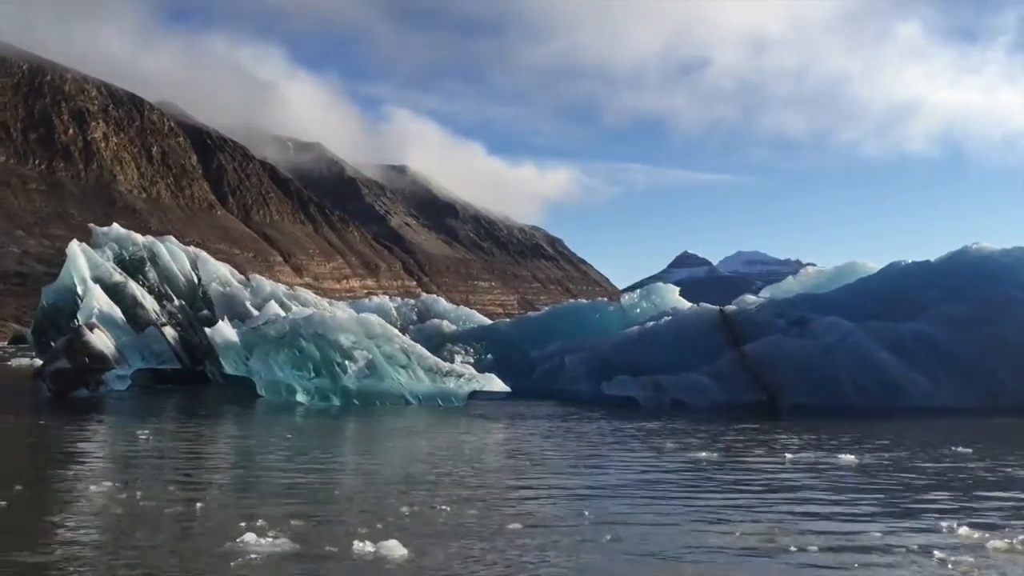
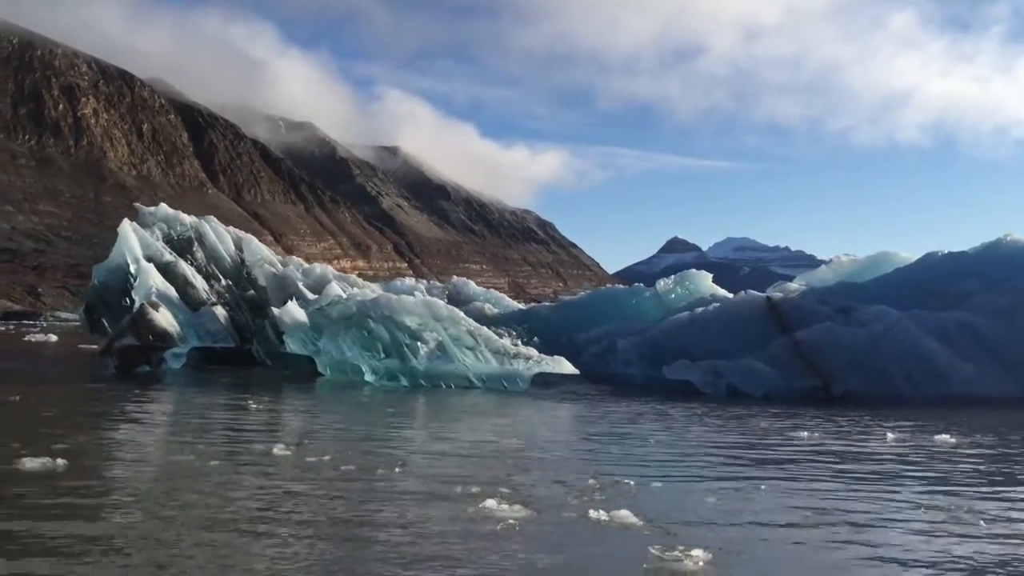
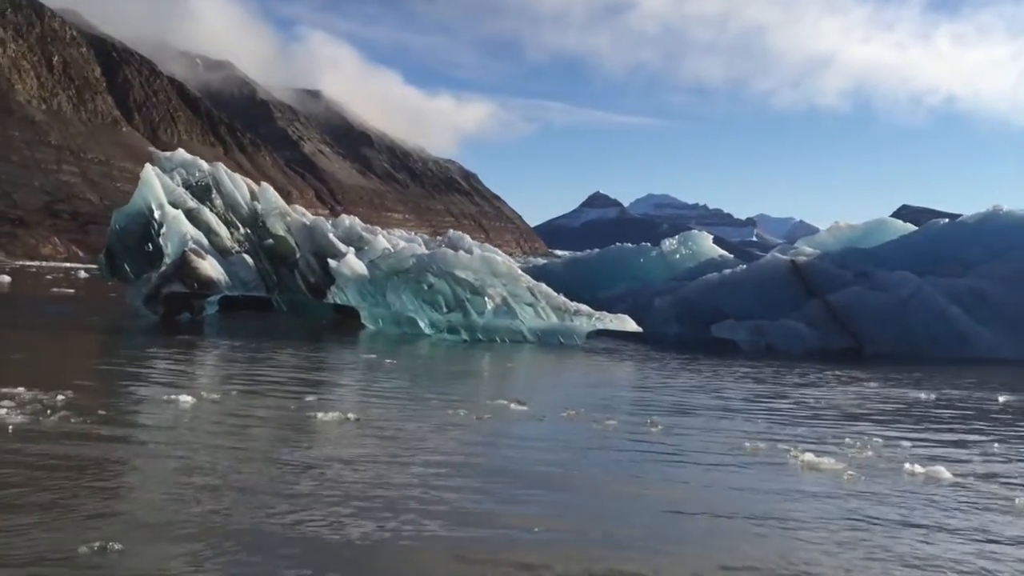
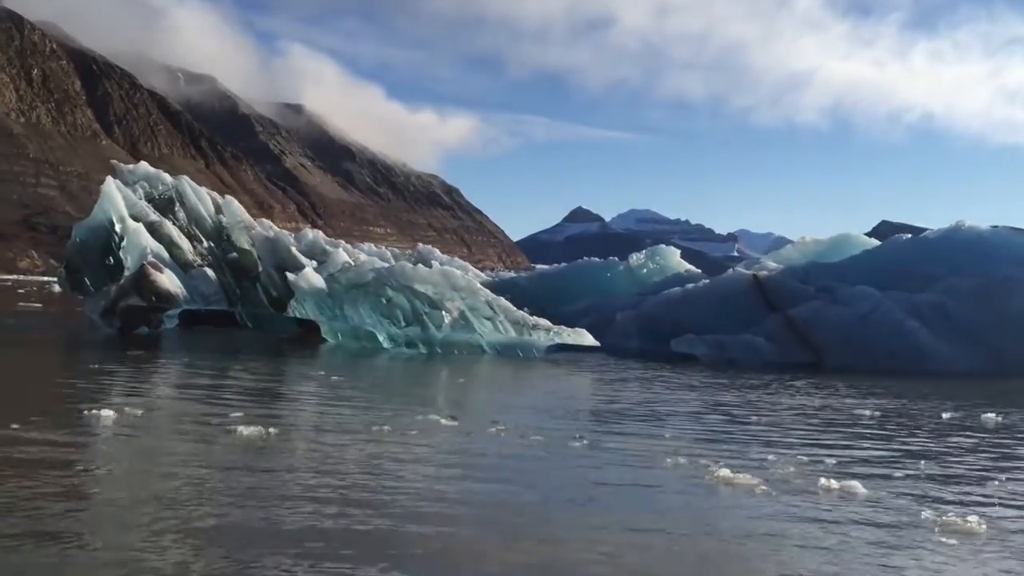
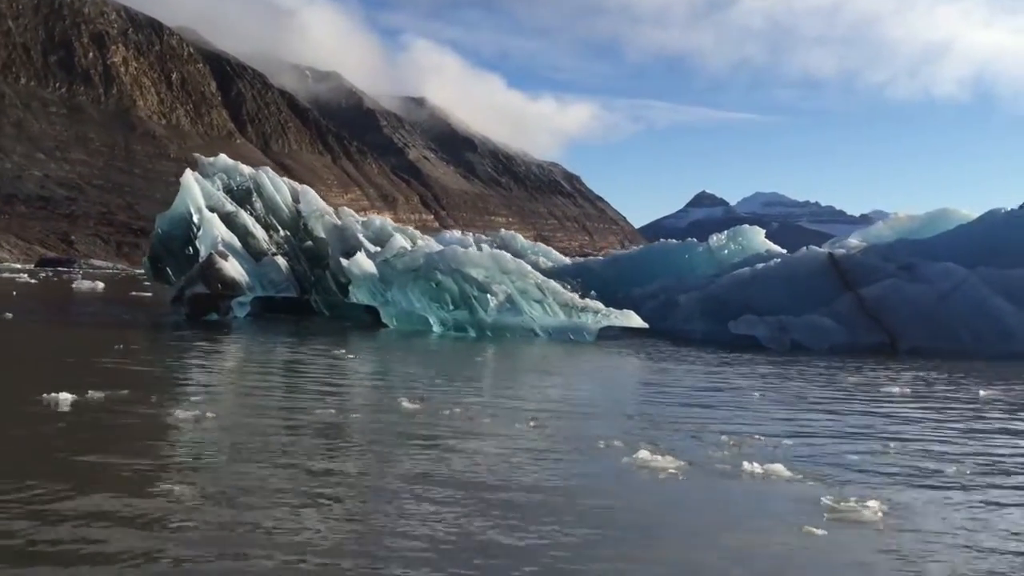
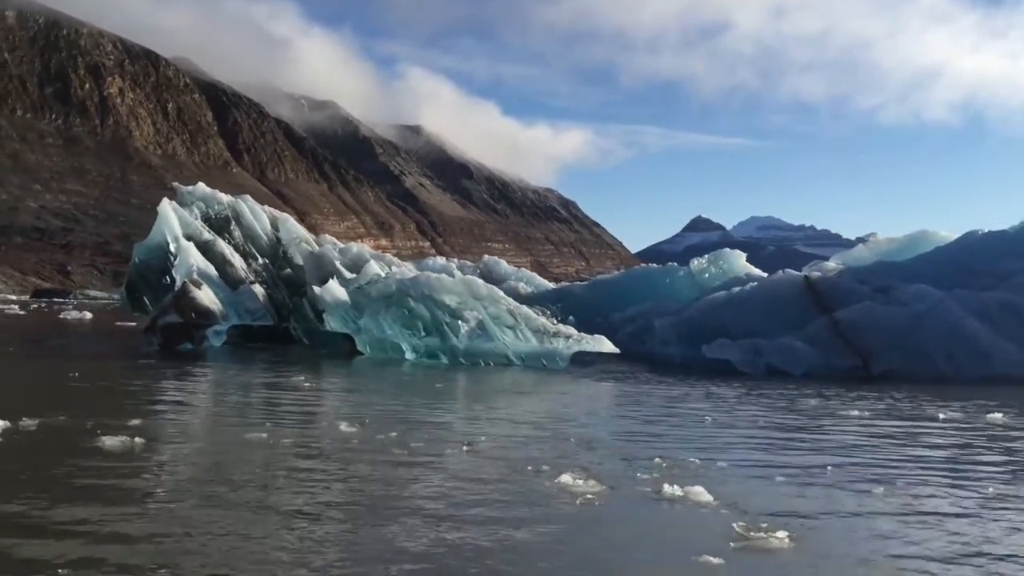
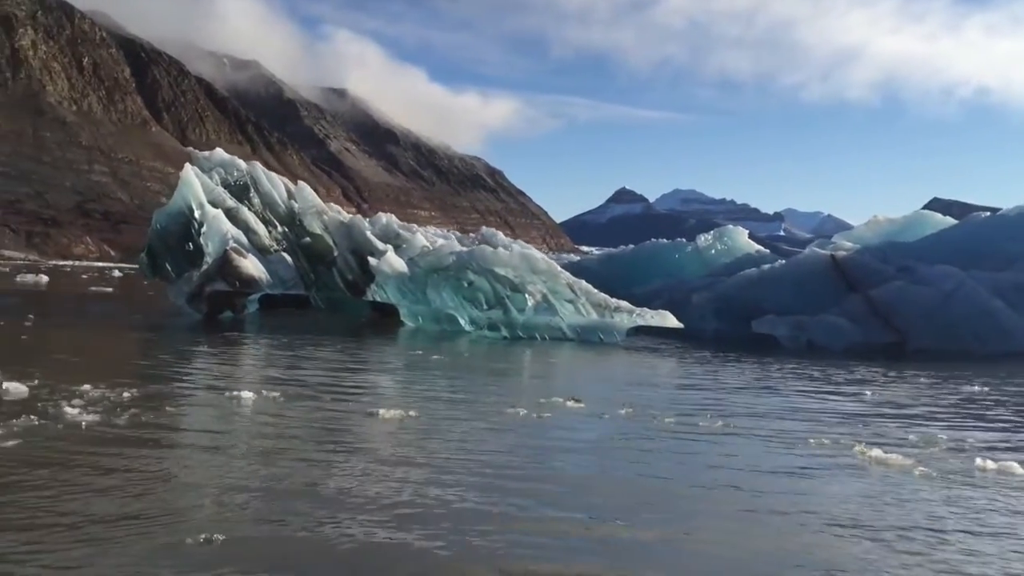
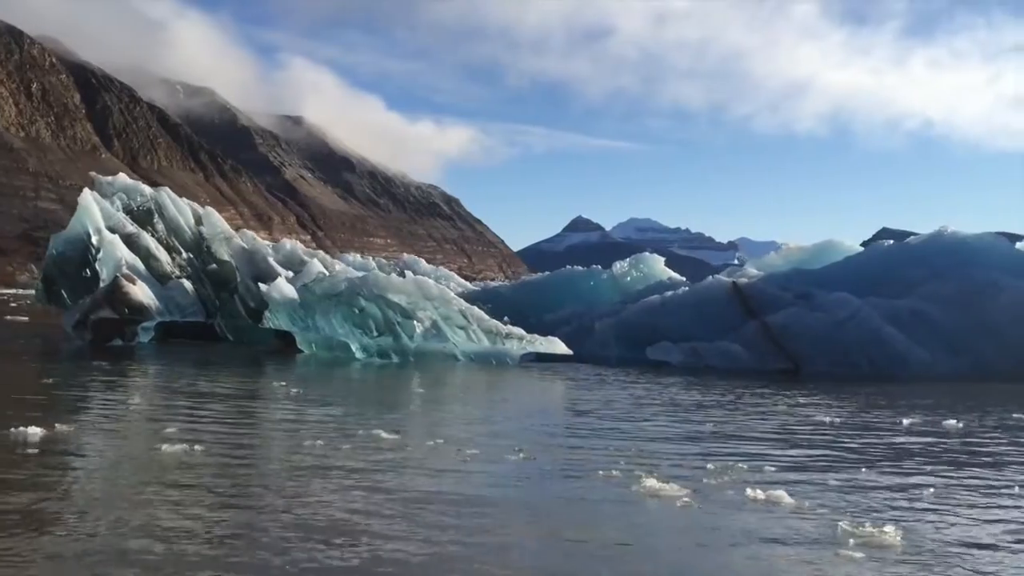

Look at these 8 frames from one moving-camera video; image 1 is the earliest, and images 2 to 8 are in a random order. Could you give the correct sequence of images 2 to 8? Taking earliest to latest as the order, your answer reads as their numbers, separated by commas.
2, 6, 5, 8, 4, 3, 7
